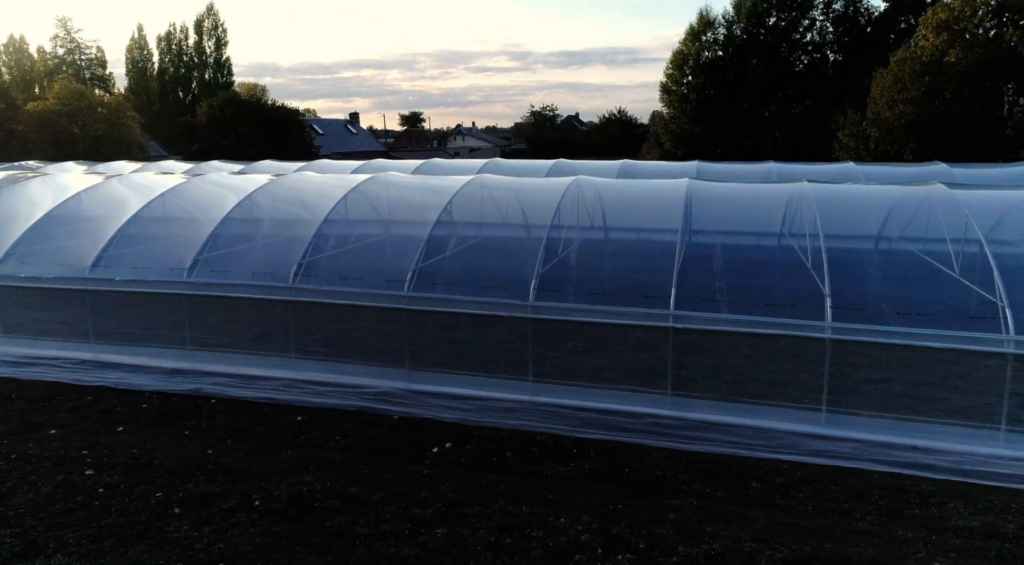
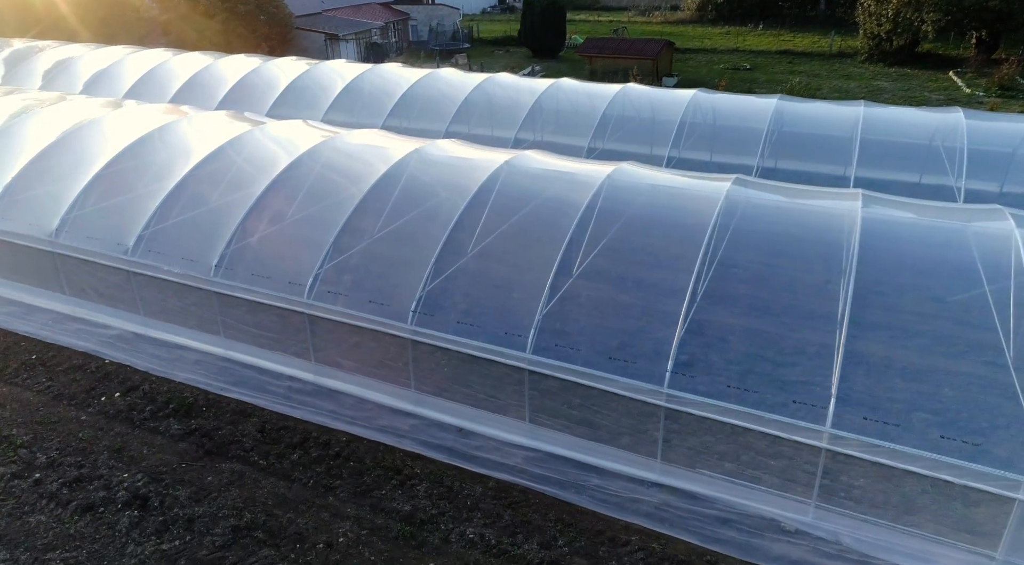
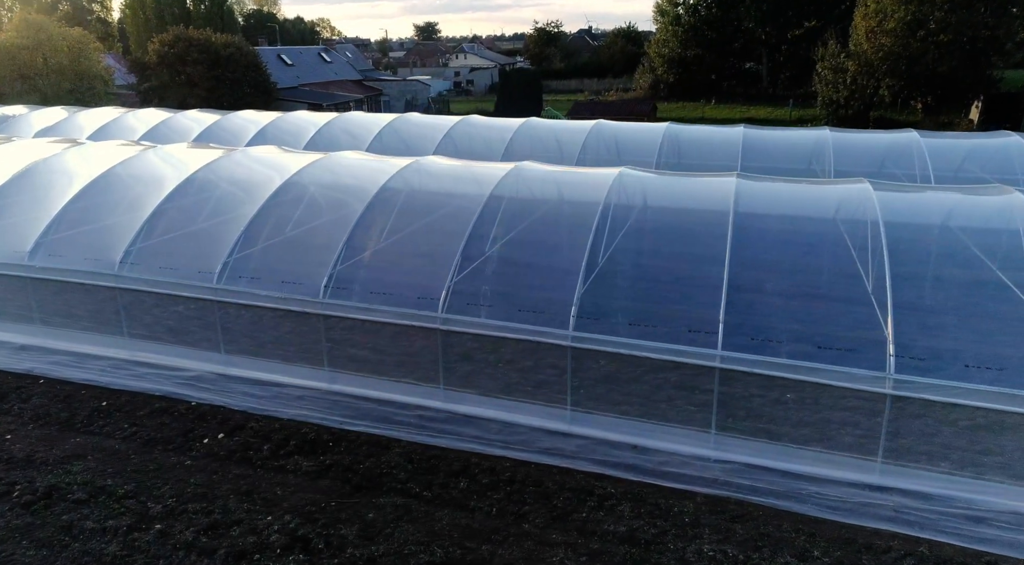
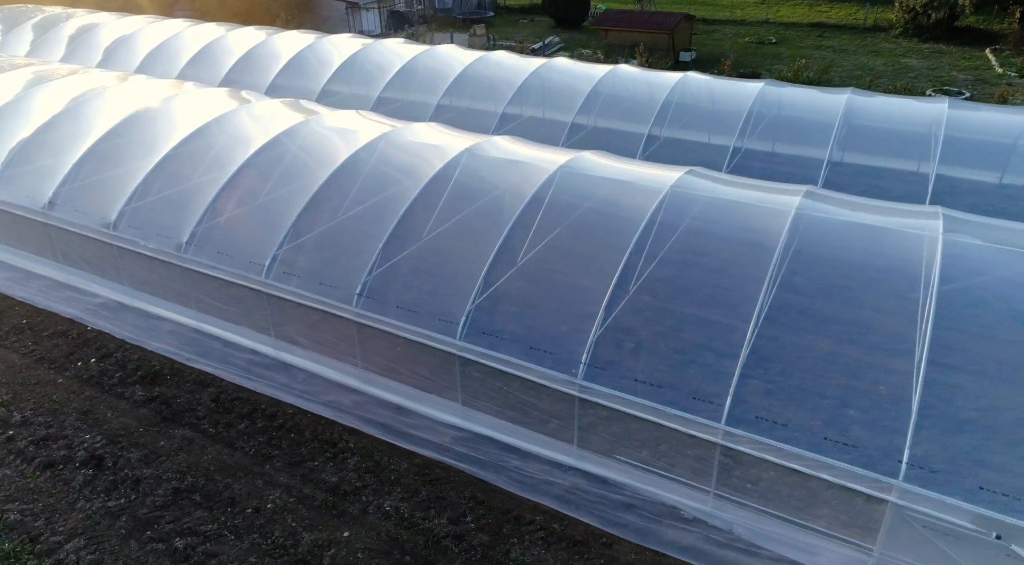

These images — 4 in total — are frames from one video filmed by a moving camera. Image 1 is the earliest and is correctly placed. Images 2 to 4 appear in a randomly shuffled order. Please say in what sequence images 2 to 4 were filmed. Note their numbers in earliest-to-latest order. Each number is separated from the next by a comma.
3, 2, 4
